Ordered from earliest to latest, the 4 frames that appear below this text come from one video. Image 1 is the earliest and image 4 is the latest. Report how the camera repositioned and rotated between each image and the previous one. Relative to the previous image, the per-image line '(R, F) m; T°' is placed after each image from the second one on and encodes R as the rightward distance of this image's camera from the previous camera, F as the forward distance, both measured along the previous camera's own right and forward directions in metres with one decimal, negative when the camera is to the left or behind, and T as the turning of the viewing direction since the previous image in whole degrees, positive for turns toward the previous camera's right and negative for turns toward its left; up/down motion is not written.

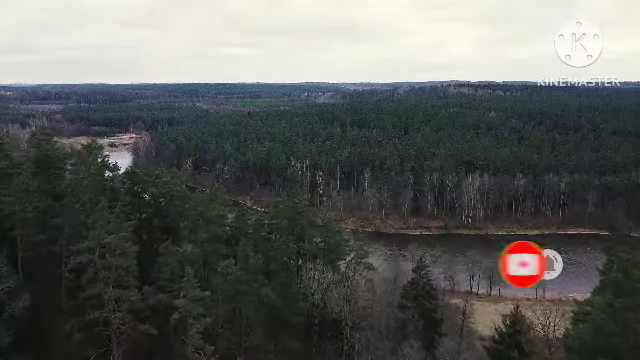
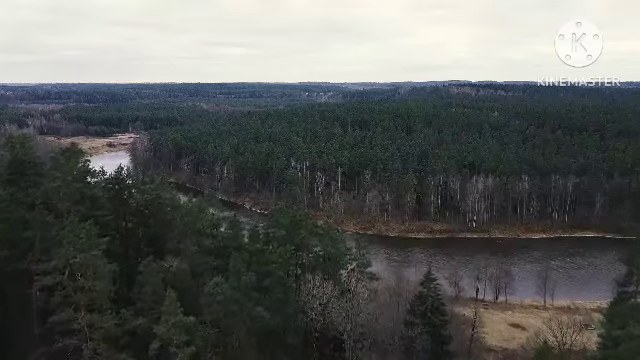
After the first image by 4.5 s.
(0.0, +1.8) m; 0°
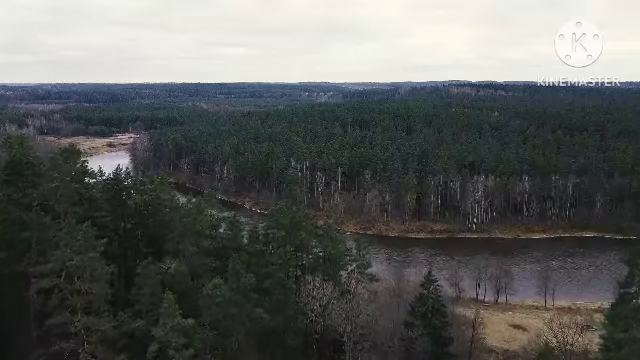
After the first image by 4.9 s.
(0.0, +0.1) m; 0°
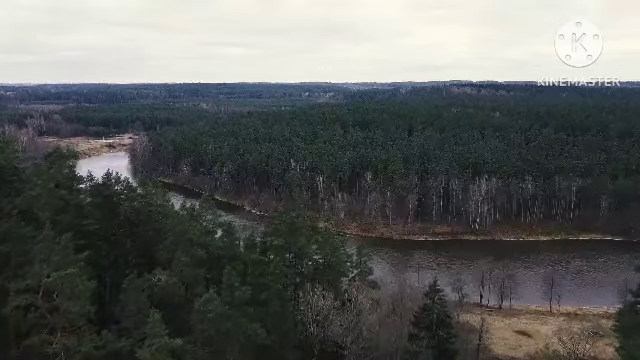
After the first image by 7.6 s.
(0.0, +1.0) m; 0°
